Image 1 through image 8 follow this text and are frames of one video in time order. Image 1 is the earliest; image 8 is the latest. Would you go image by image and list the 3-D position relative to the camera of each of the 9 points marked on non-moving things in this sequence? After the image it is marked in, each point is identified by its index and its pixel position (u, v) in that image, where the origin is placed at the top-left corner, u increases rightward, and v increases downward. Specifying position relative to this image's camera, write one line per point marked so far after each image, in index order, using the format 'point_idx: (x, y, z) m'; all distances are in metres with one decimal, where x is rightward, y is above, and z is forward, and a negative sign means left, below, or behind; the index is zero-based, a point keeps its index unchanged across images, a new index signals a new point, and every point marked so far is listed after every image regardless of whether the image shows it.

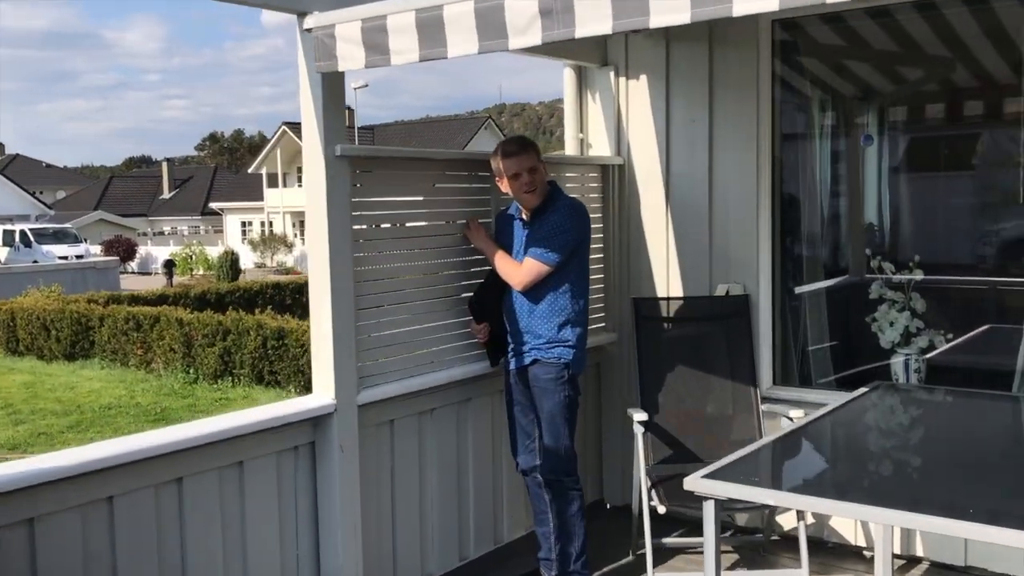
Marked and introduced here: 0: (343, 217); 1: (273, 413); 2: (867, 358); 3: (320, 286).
0: (-0.5, +0.2, +2.6) m
1: (-0.6, -0.3, +2.5) m
2: (+1.2, -0.2, +3.4) m
3: (-0.5, 0.0, +2.6) m
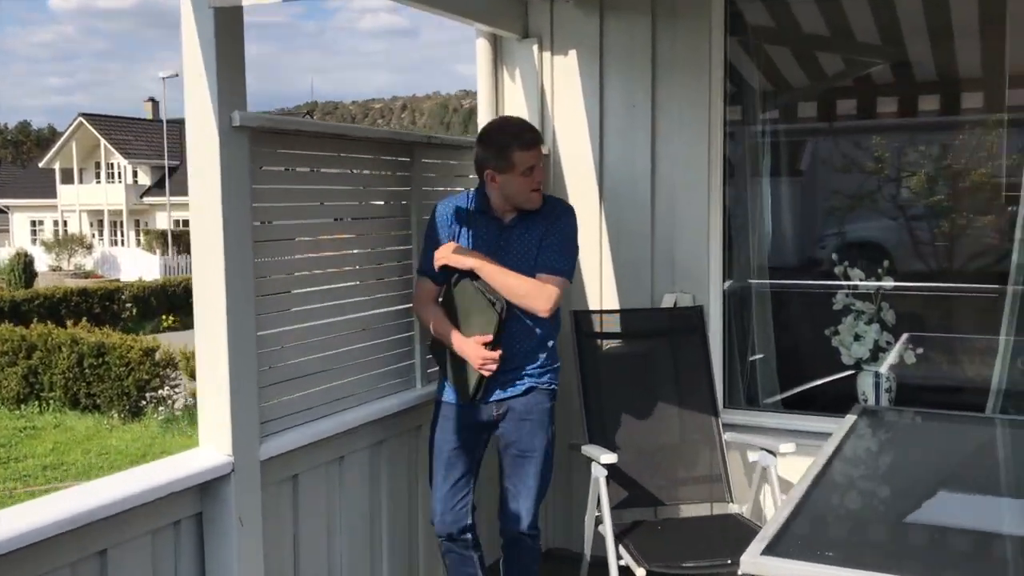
0: (-0.5, +0.2, +2.0) m
1: (-0.7, -0.4, +1.8) m
2: (+1.0, -0.3, +3.0) m
3: (-0.6, 0.0, +1.9) m
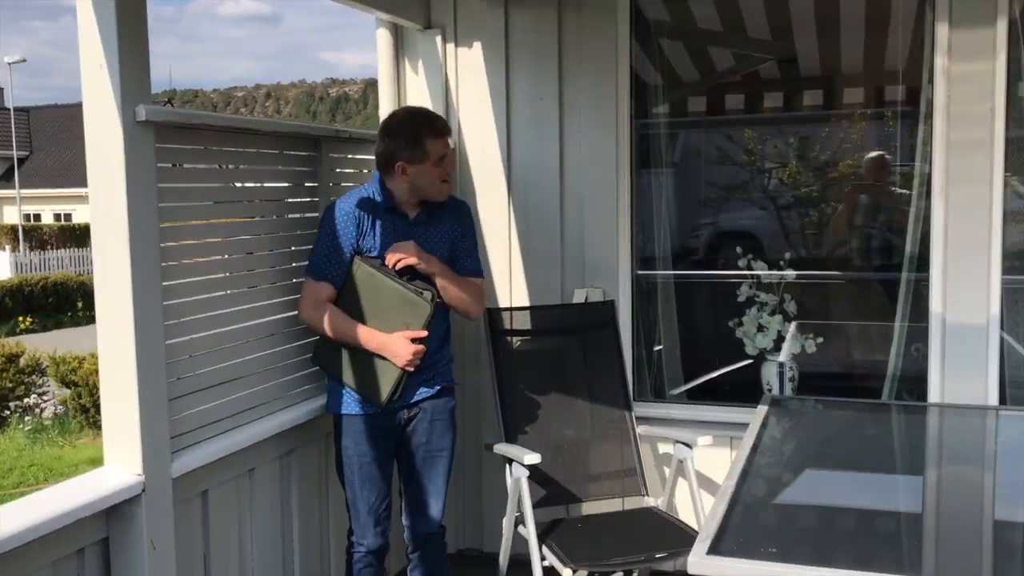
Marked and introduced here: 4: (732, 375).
0: (-0.7, +0.1, +1.8) m
1: (-0.8, -0.4, +1.7) m
2: (+0.7, -0.2, +3.1) m
3: (-0.7, 0.0, +1.8) m
4: (+0.7, -0.3, +3.1) m
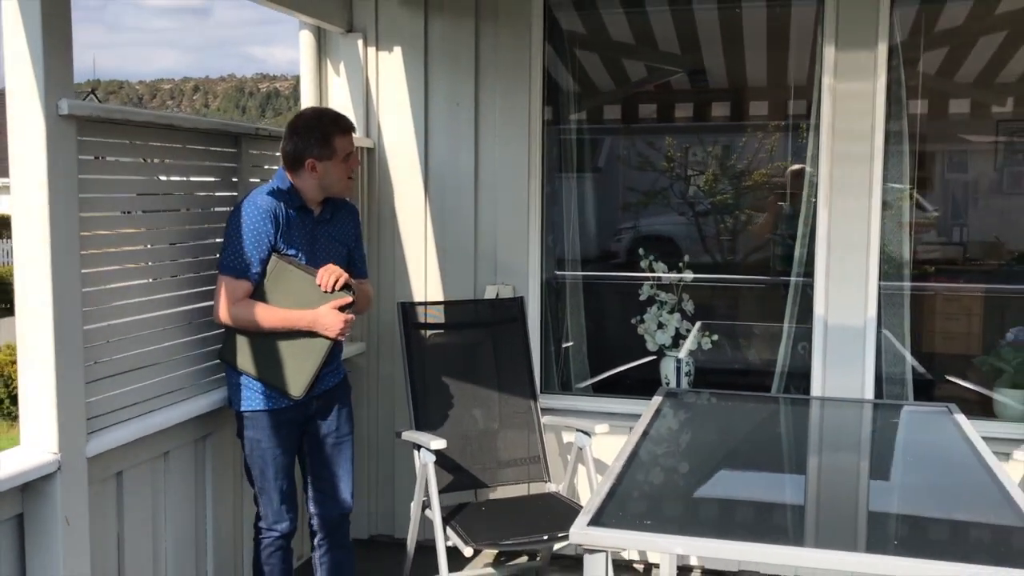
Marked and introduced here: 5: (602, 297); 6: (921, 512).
0: (-0.9, +0.2, +1.9) m
1: (-1.0, -0.3, +1.7) m
2: (+0.4, -0.2, +3.3) m
3: (-0.9, 0.0, +1.9) m
4: (+0.4, -0.3, +3.2) m
5: (+0.3, 0.0, +3.3) m
6: (+0.8, -0.5, +2.0) m
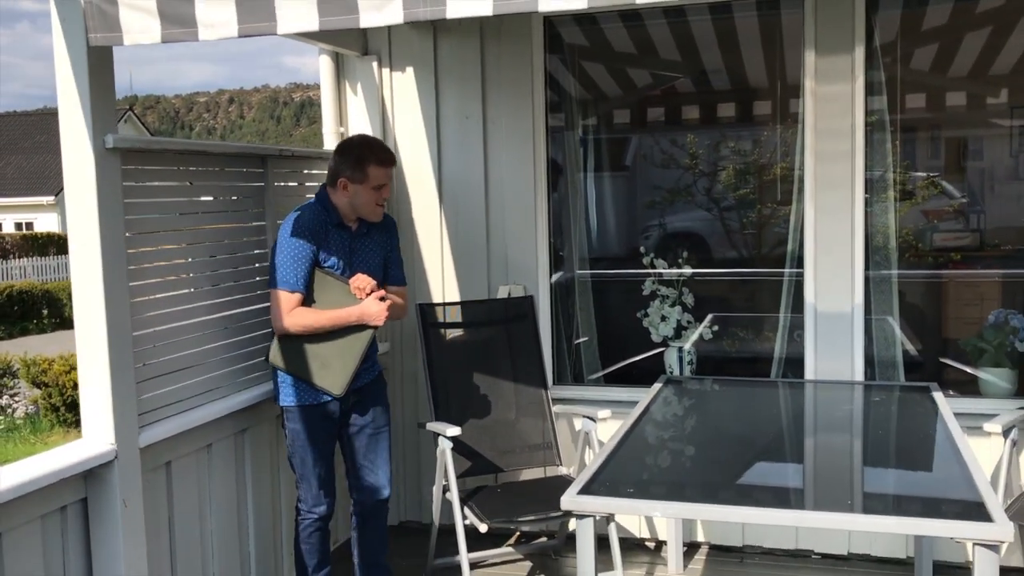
0: (-0.9, +0.1, +2.2) m
1: (-1.0, -0.4, +2.0) m
2: (+0.4, -0.2, +3.5) m
3: (-0.9, 0.0, +2.1) m
4: (+0.5, -0.3, +3.5) m
5: (+0.3, 0.0, +3.5) m
6: (+0.8, -0.4, +2.2) m
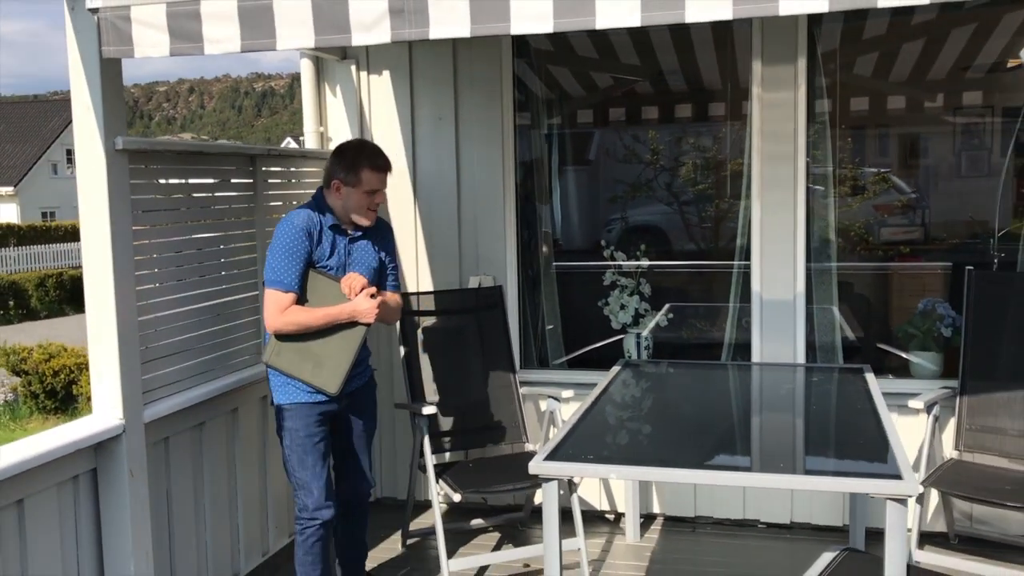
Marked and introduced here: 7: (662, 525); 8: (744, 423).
0: (-0.9, +0.2, +2.4) m
1: (-1.0, -0.3, +2.2) m
2: (+0.3, -0.2, +3.7) m
3: (-1.0, 0.0, +2.3) m
4: (+0.3, -0.2, +3.7) m
5: (+0.2, 0.0, +3.7) m
6: (+0.8, -0.4, +2.4) m
7: (+0.5, -0.9, +3.5) m
8: (+0.7, -0.4, +2.8) m
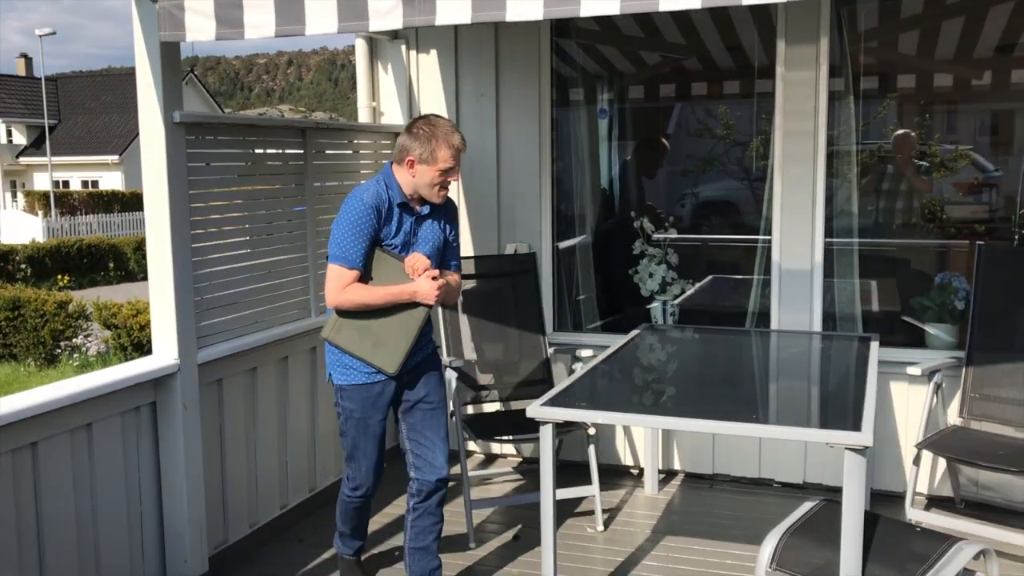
0: (-0.9, +0.3, +2.7) m
1: (-1.0, -0.2, +2.6) m
2: (+0.5, -0.1, +3.9) m
3: (-1.0, +0.1, +2.7) m
4: (+0.5, -0.1, +3.9) m
5: (+0.4, +0.1, +4.0) m
6: (+0.8, -0.3, +2.6) m
7: (+0.6, -0.7, +3.7) m
8: (+0.7, -0.3, +3.0) m
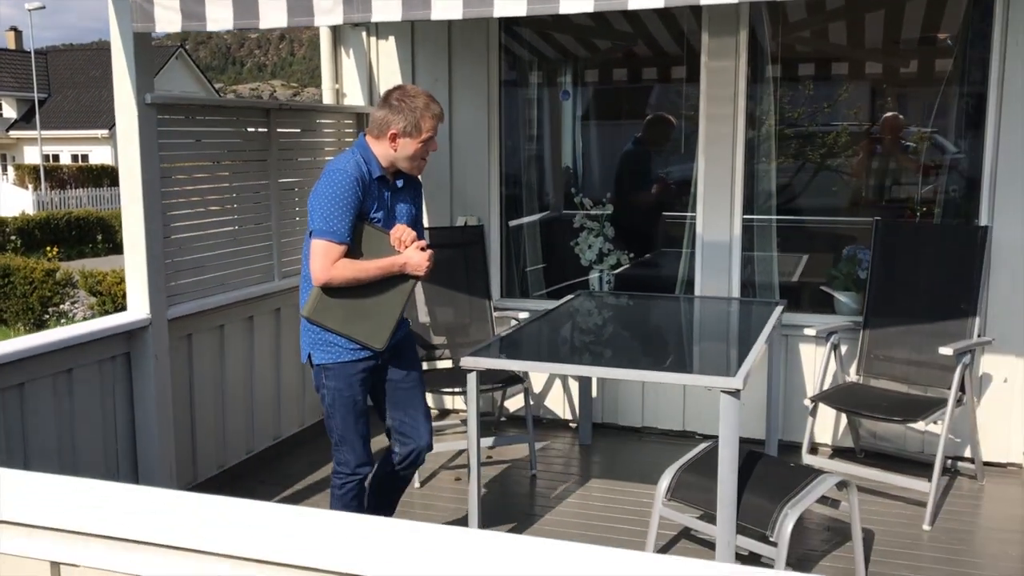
0: (-1.1, +0.4, +3.0) m
1: (-1.2, -0.1, +2.9) m
2: (+0.2, +0.1, +4.3) m
3: (-1.2, +0.2, +3.0) m
4: (+0.3, 0.0, +4.3) m
5: (+0.2, +0.3, +4.3) m
6: (+0.6, -0.2, +3.0) m
7: (+0.4, -0.6, +4.1) m
8: (+0.5, -0.2, +3.4) m
